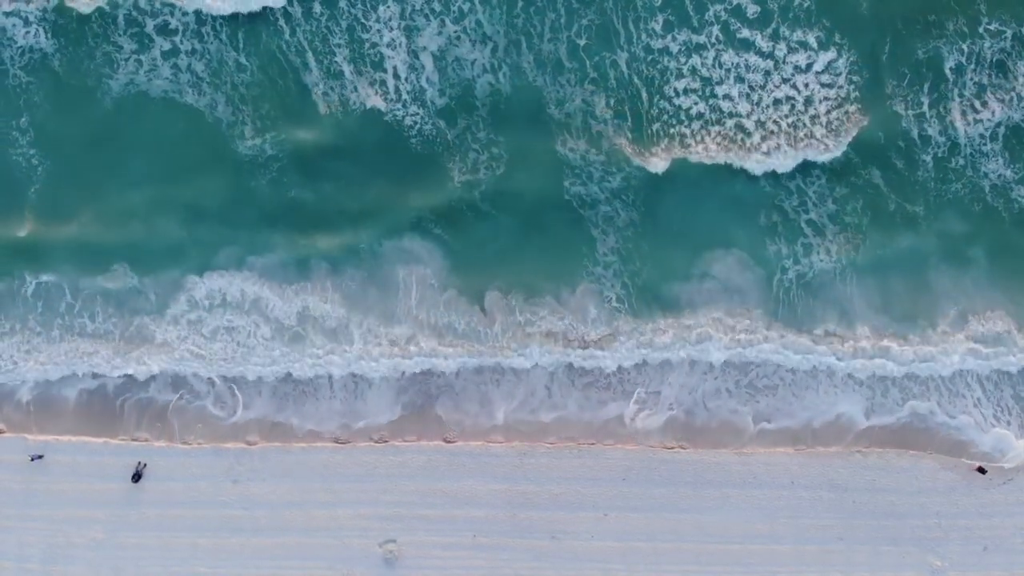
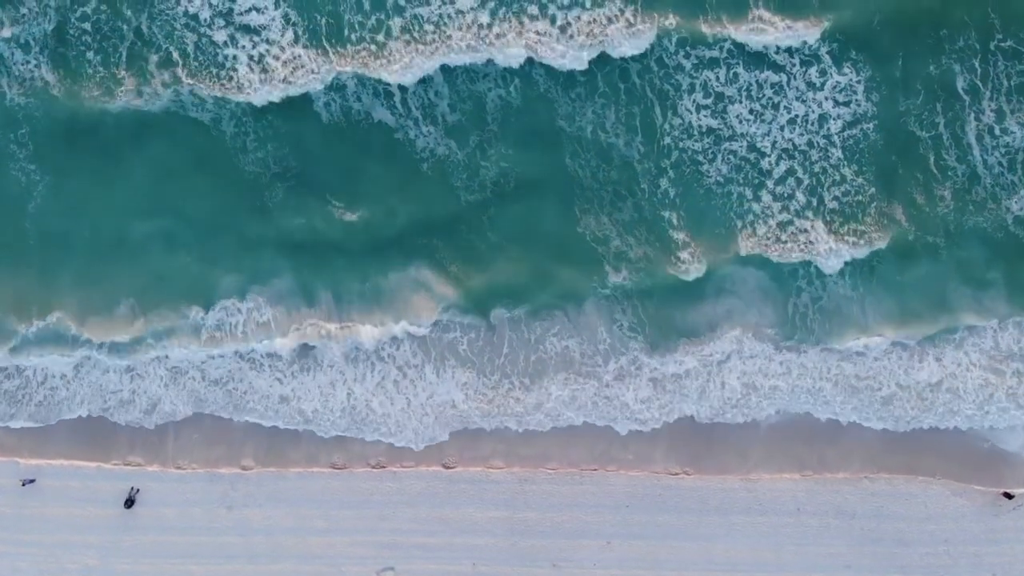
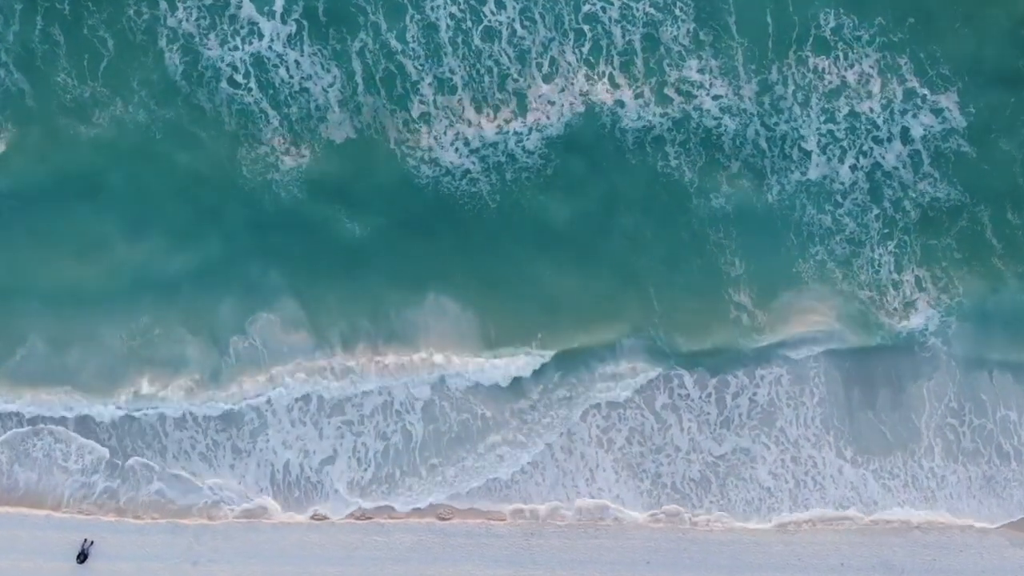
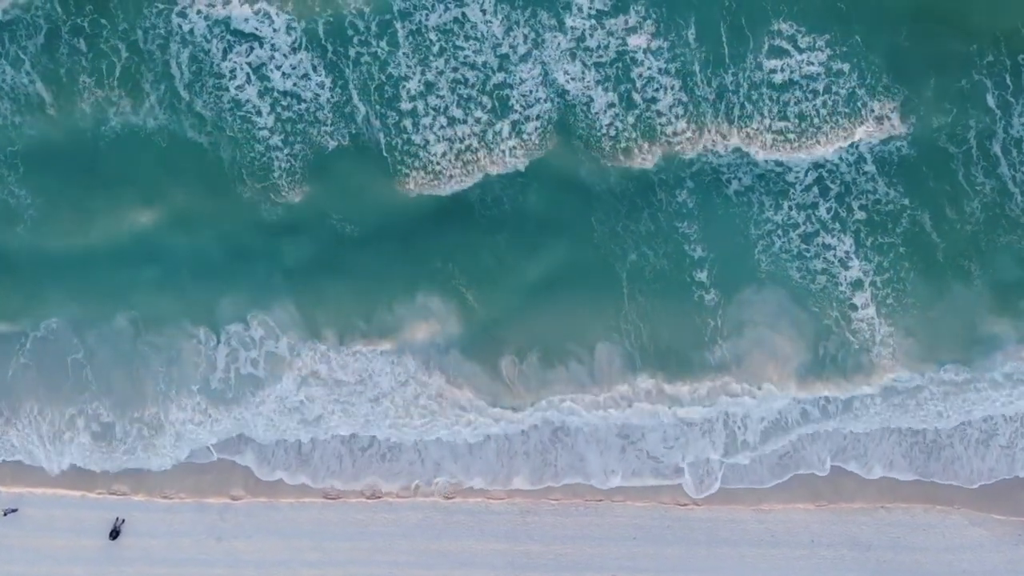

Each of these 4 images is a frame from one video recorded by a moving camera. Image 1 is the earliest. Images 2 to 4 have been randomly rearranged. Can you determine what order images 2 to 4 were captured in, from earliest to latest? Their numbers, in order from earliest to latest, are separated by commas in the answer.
2, 4, 3
